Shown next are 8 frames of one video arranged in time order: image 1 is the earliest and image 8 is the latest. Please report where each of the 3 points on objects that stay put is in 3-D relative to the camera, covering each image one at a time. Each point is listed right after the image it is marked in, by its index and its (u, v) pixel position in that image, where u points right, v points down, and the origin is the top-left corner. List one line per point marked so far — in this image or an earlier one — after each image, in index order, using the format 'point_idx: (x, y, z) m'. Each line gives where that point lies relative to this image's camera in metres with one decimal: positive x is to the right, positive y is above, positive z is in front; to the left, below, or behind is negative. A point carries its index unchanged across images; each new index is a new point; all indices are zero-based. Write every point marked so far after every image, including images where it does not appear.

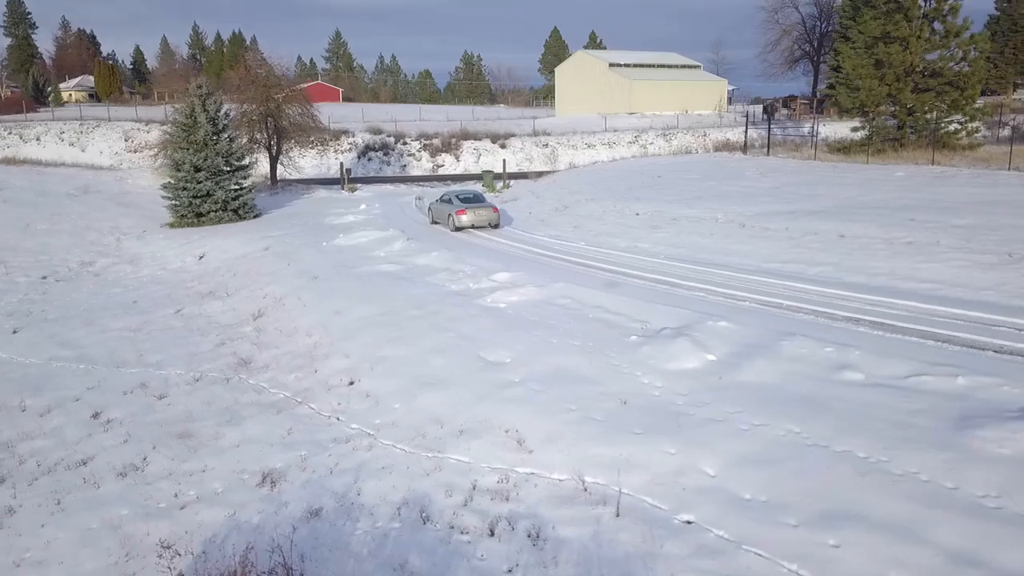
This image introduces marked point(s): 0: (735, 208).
0: (+5.1, +1.8, +18.1) m
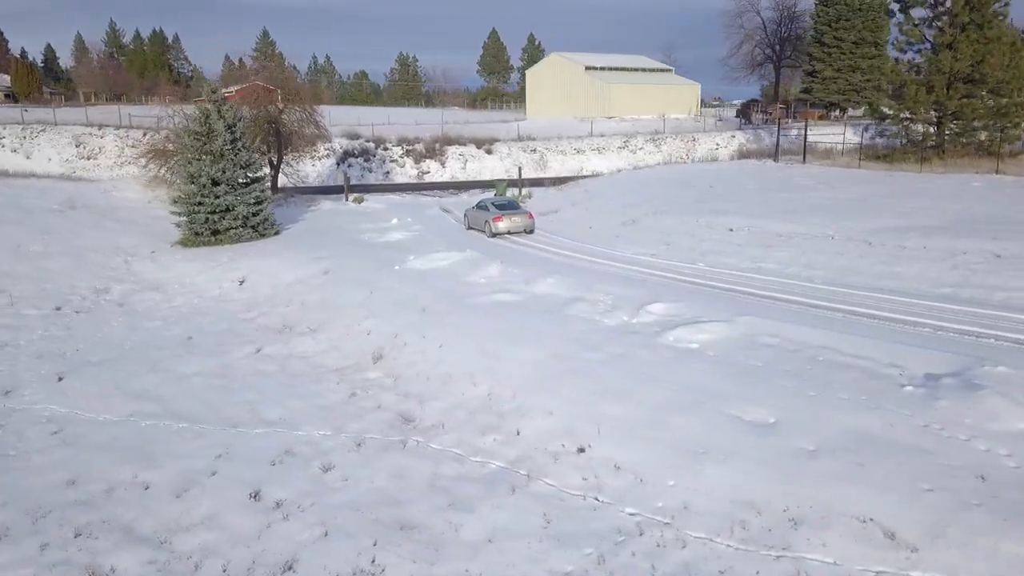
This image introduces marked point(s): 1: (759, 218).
0: (+7.1, +1.3, +17.2) m
1: (+5.8, +1.6, +18.6) m
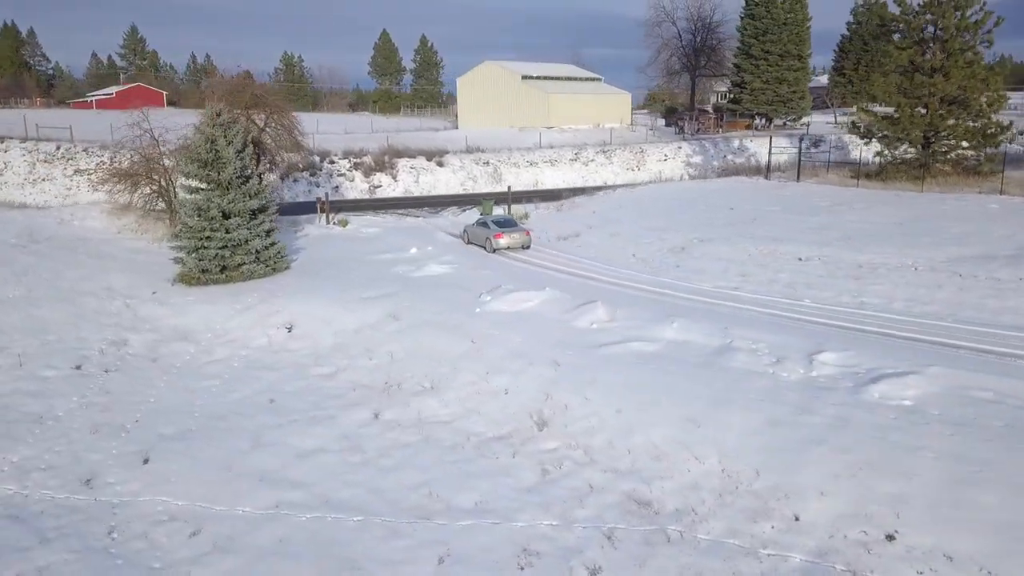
0: (+8.7, +0.7, +17.5) m
1: (+7.2, +1.0, +18.7) m
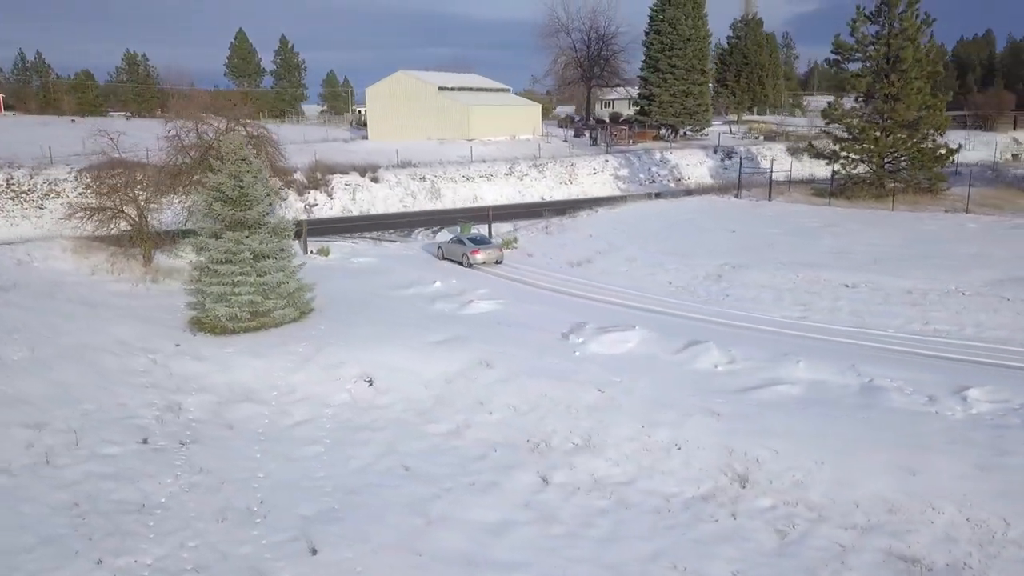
0: (+10.2, +0.2, +18.9) m
1: (+8.5, +0.4, +19.8) m
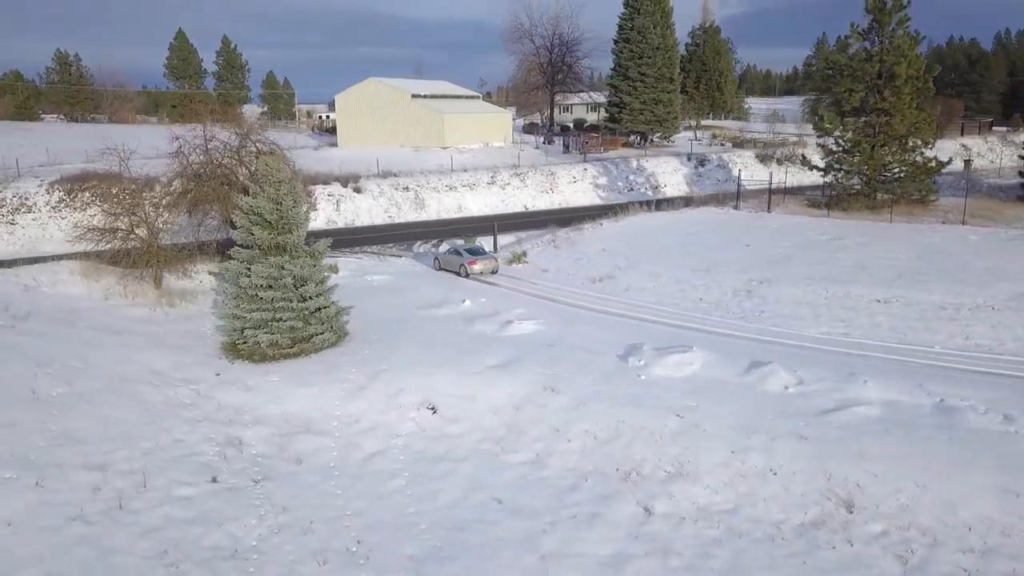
0: (+11.2, -0.1, +19.7) m
1: (+9.5, 0.0, +20.5) m
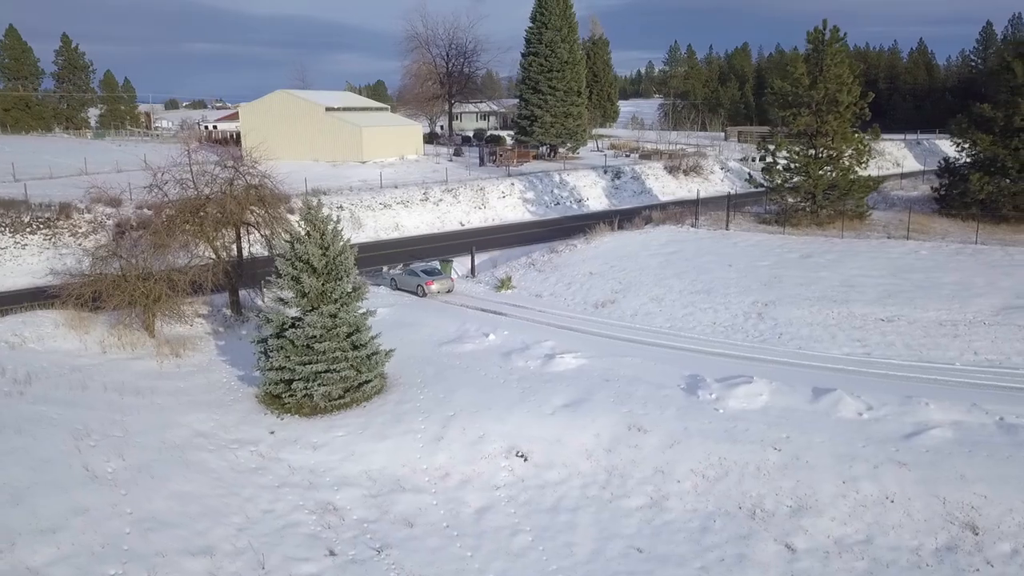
0: (+12.0, -0.5, +21.8) m
1: (+10.1, -0.5, +22.2) m
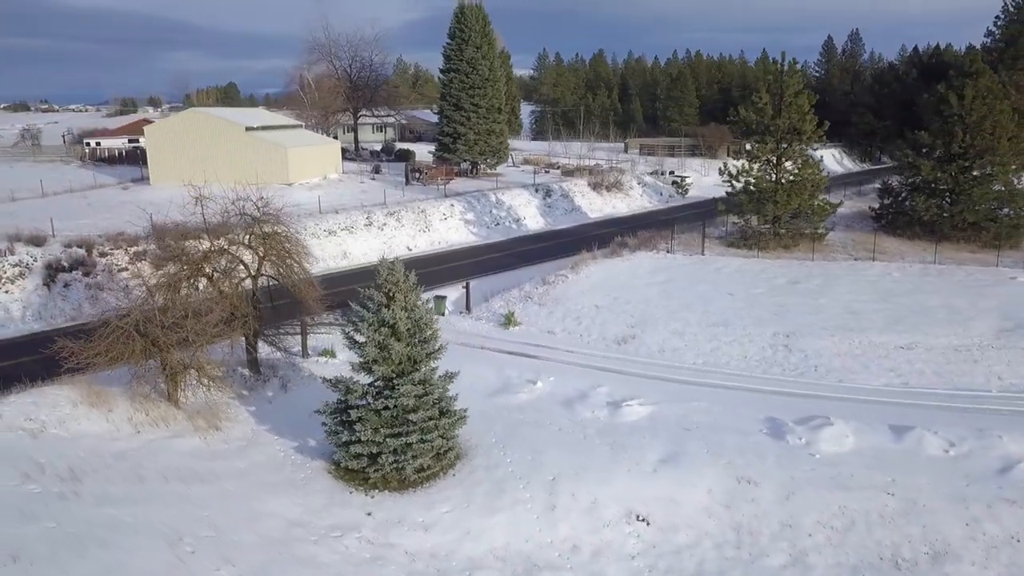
0: (+13.0, -1.3, +23.4) m
1: (+11.1, -1.3, +23.6) m
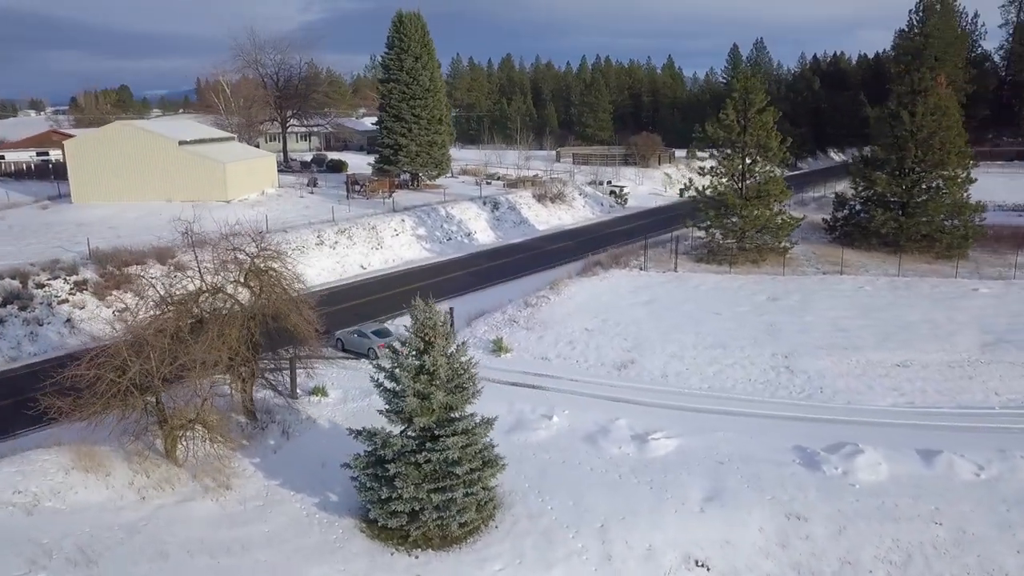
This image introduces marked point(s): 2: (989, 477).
0: (+13.0, -1.8, +24.1) m
1: (+11.1, -1.9, +24.0) m
2: (+10.1, -4.0, +17.1) m
